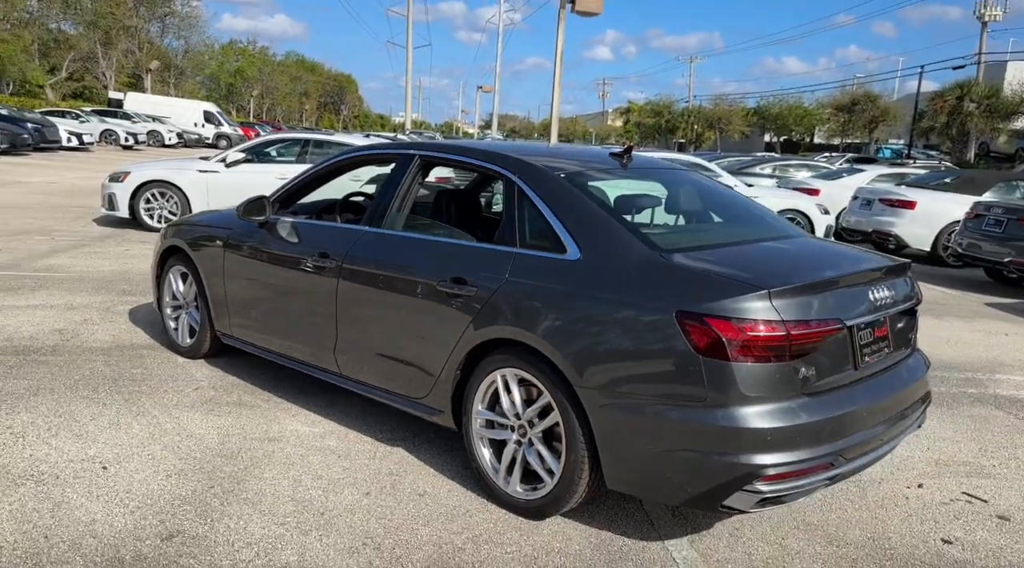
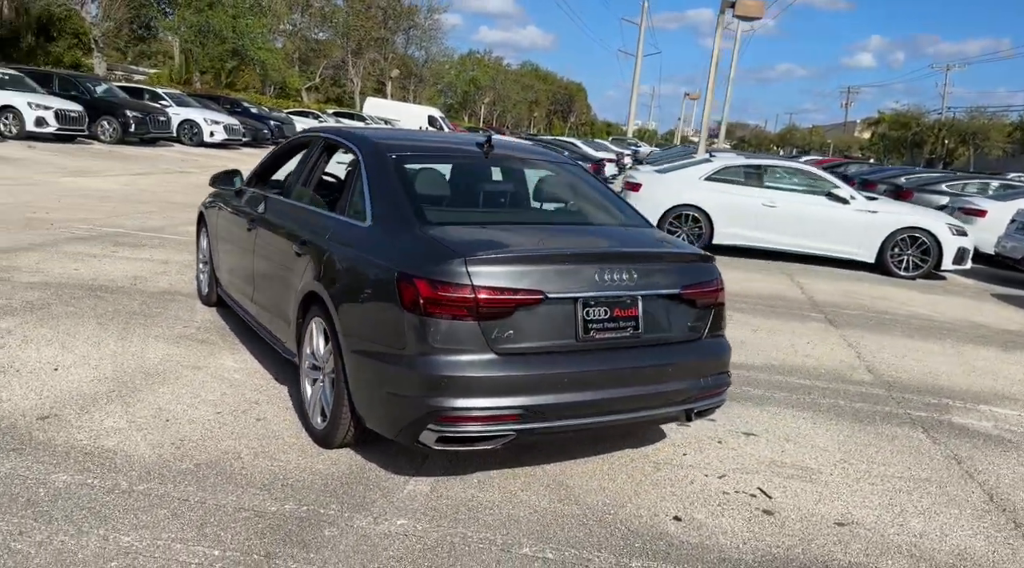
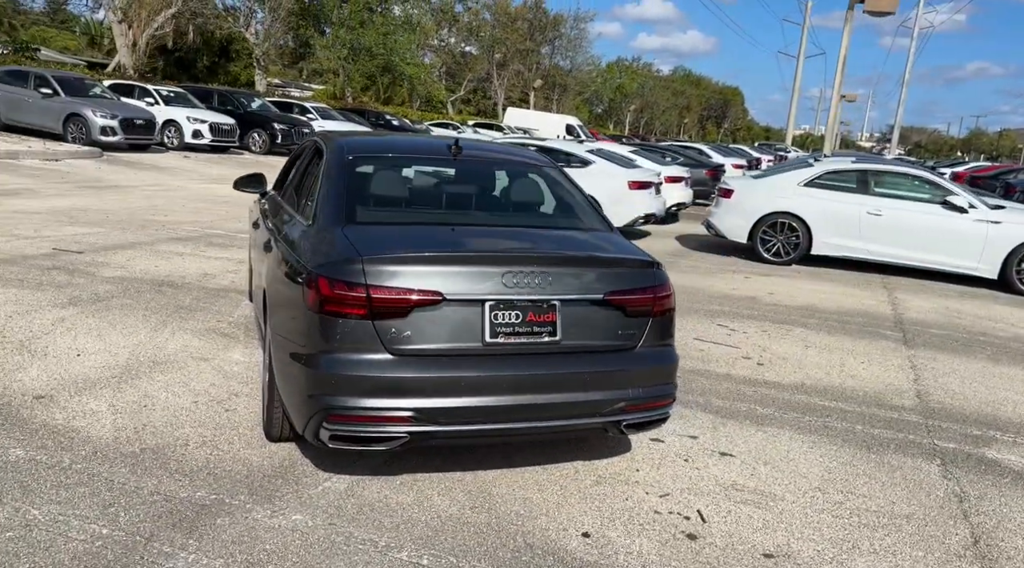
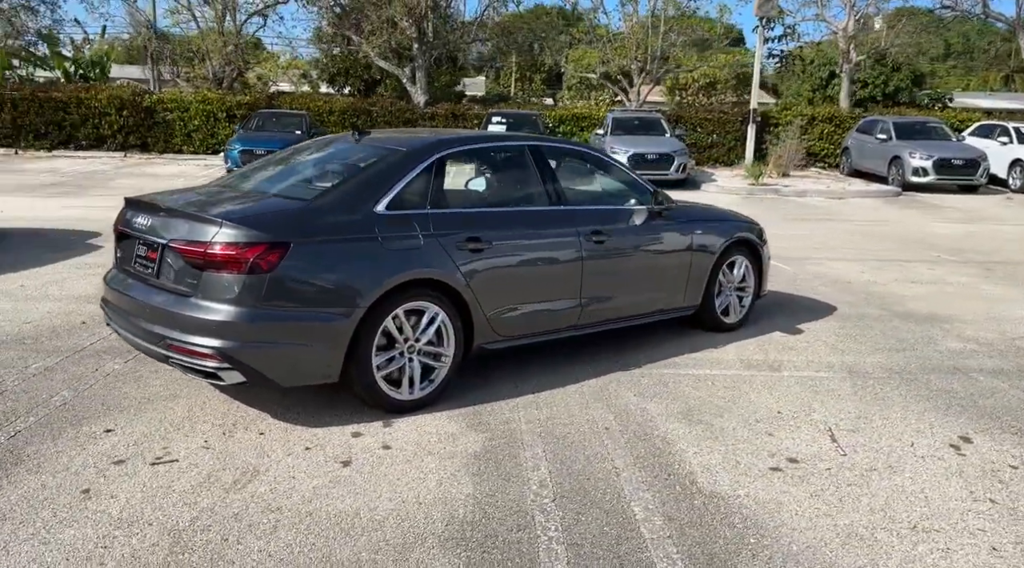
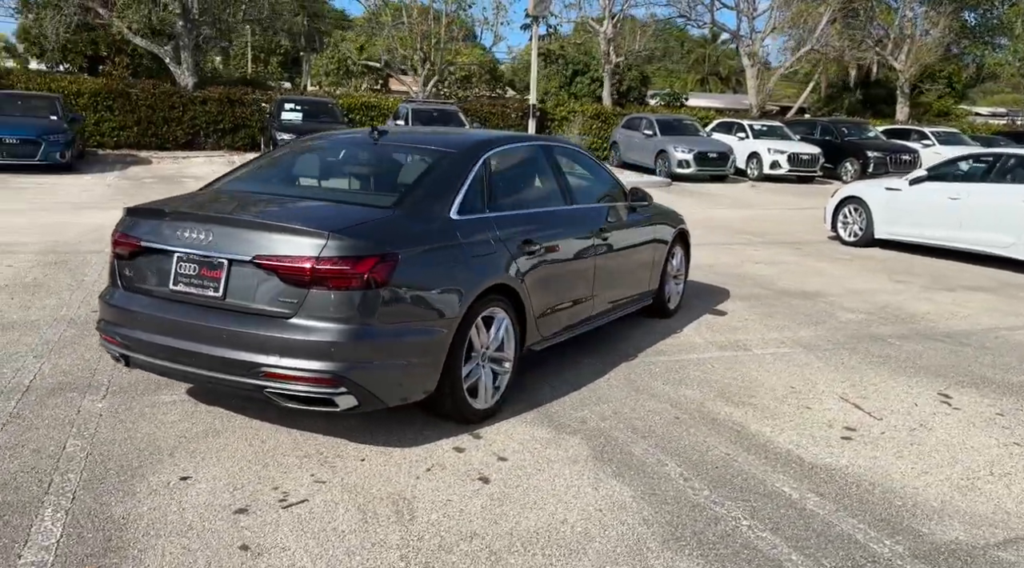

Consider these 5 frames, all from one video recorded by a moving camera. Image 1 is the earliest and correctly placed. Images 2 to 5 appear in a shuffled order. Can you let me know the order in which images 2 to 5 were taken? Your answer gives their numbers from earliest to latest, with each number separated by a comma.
2, 3, 5, 4
